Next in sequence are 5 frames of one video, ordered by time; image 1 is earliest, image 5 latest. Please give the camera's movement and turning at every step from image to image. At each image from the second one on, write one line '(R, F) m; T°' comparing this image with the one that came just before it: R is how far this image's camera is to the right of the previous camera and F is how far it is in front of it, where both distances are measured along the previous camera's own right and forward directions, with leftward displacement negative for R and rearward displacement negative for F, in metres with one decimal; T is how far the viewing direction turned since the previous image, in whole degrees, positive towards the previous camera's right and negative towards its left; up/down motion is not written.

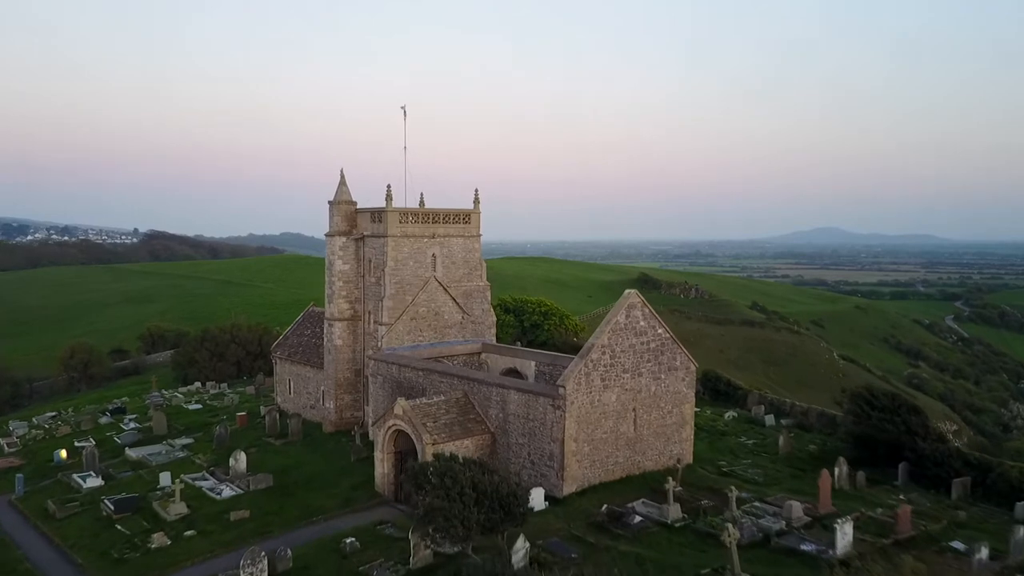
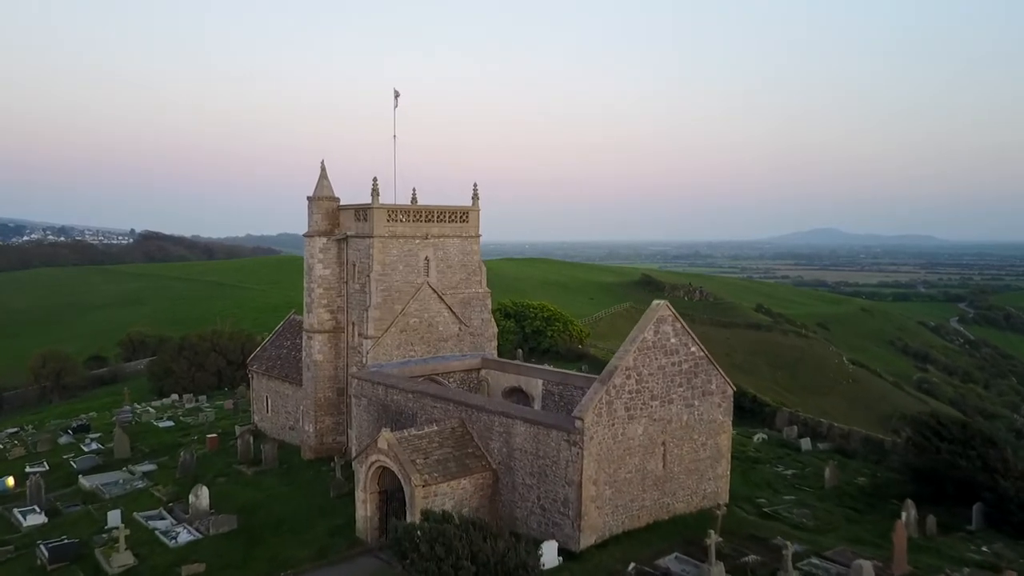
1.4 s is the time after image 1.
(-0.2, +3.0) m; 0°
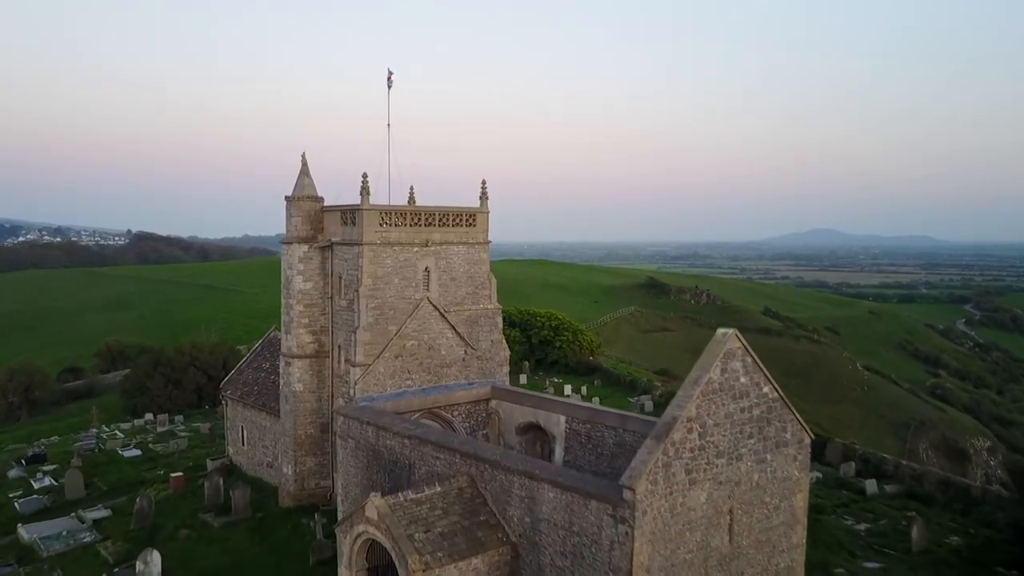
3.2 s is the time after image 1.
(-0.5, +3.5) m; 0°
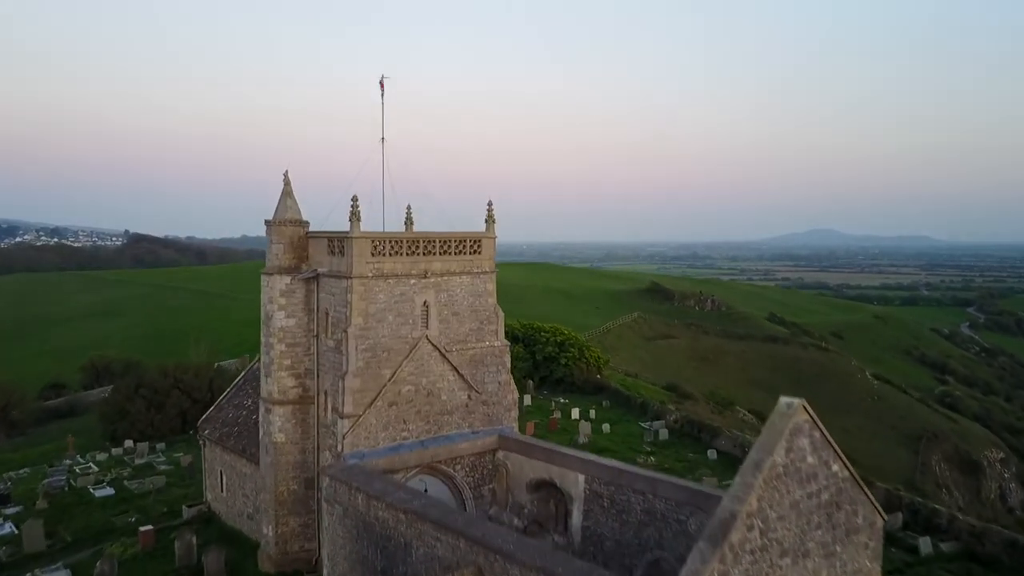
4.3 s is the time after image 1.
(-0.3, +2.2) m; 0°
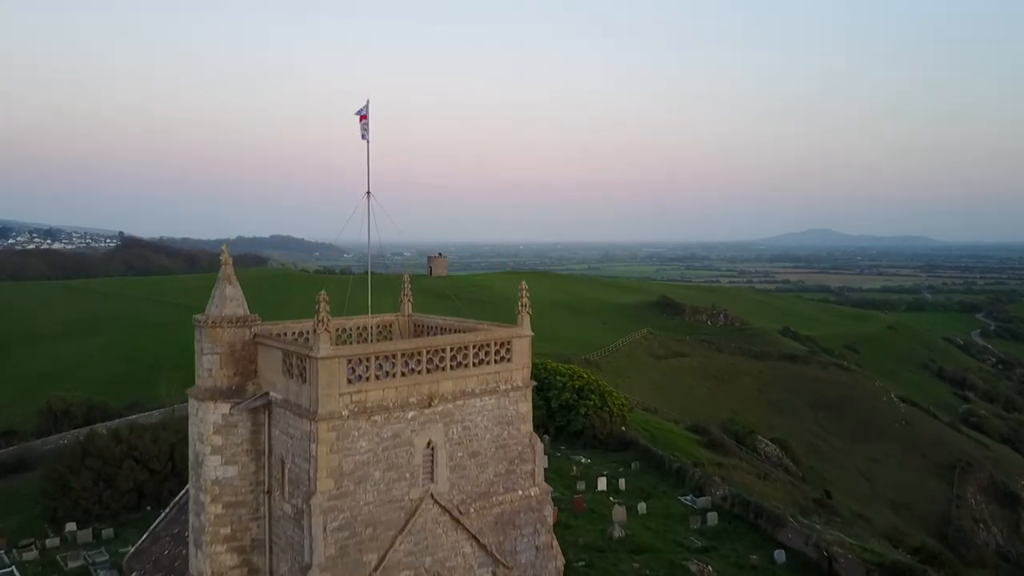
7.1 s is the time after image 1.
(-0.8, +5.3) m; 0°
